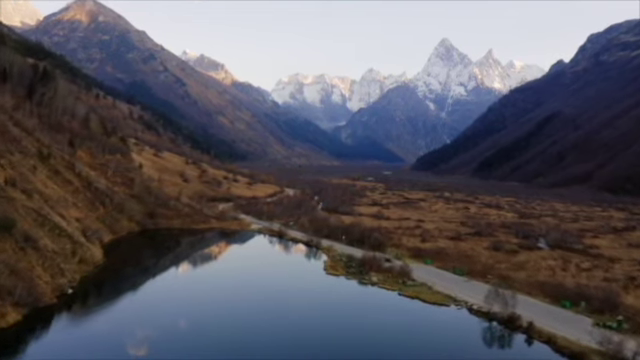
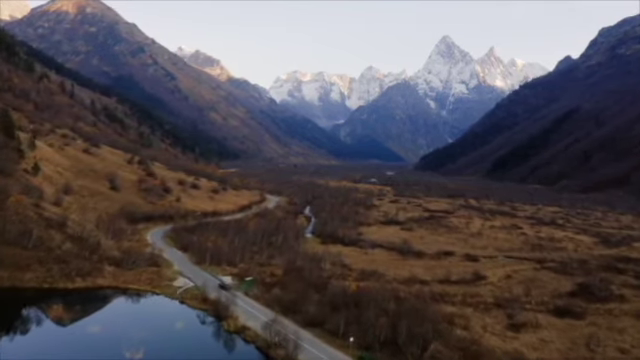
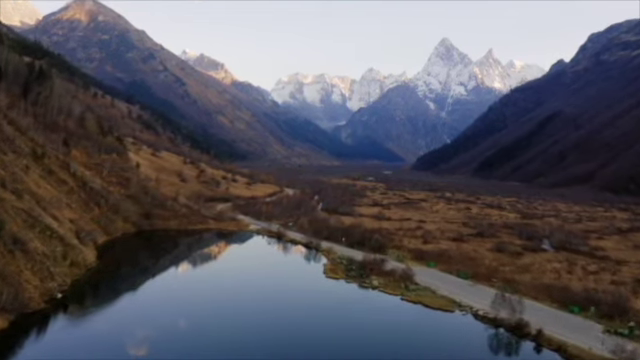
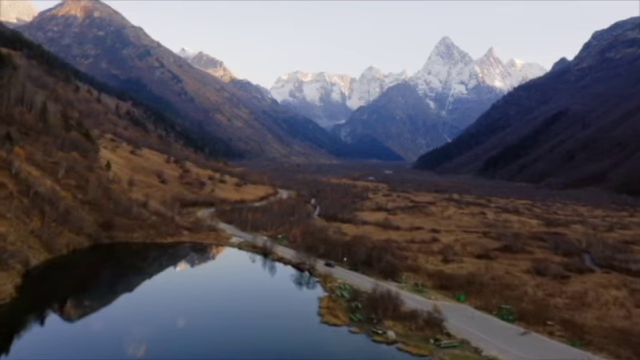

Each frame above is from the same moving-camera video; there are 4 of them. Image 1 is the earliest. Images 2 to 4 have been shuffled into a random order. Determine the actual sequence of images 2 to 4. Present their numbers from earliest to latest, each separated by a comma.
3, 4, 2
